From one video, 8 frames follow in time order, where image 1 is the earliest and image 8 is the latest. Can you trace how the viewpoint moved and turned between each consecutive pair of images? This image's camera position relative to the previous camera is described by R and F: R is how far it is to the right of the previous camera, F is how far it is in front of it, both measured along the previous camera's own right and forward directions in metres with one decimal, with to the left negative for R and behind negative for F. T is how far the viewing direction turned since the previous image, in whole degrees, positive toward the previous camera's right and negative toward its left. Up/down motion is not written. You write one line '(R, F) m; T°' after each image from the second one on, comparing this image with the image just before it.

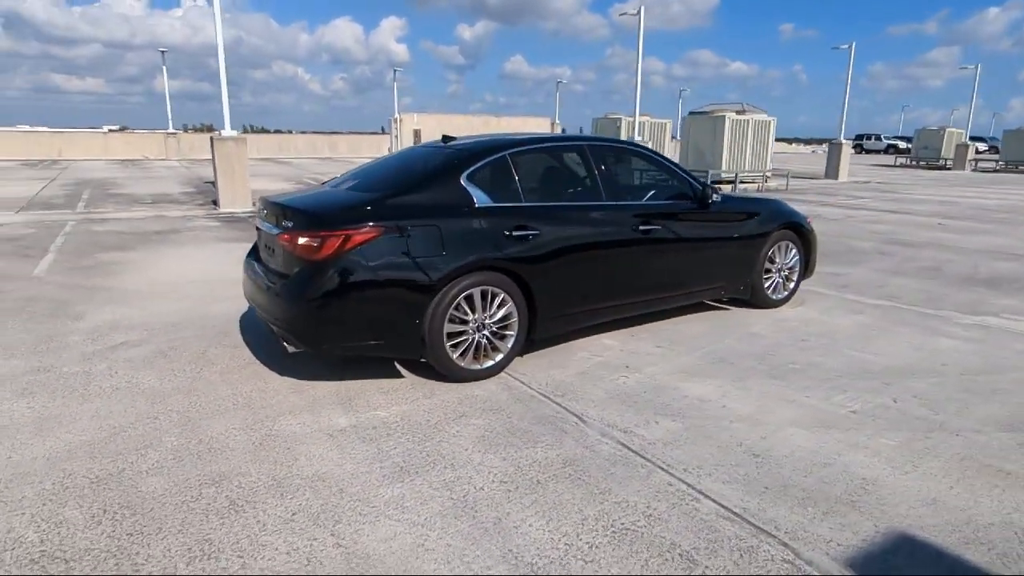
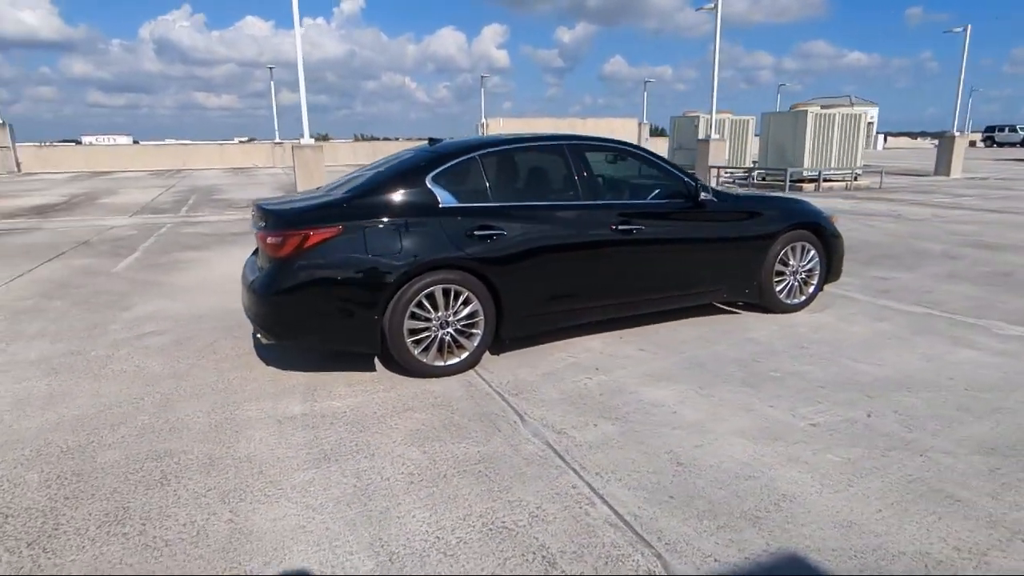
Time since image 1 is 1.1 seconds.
(+1.0, 0.0) m; -9°
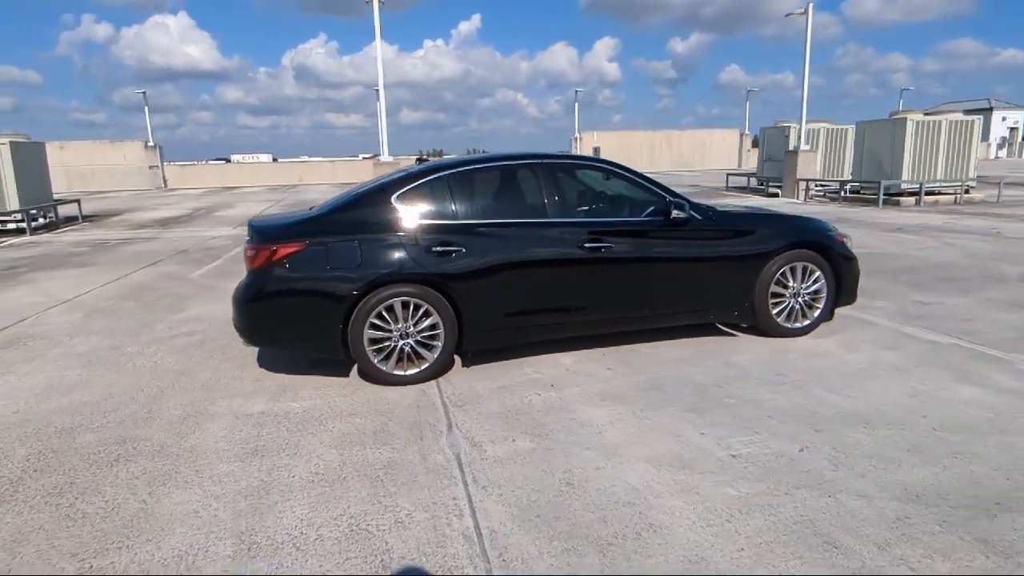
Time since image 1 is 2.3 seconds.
(+1.1, 0.0) m; -10°
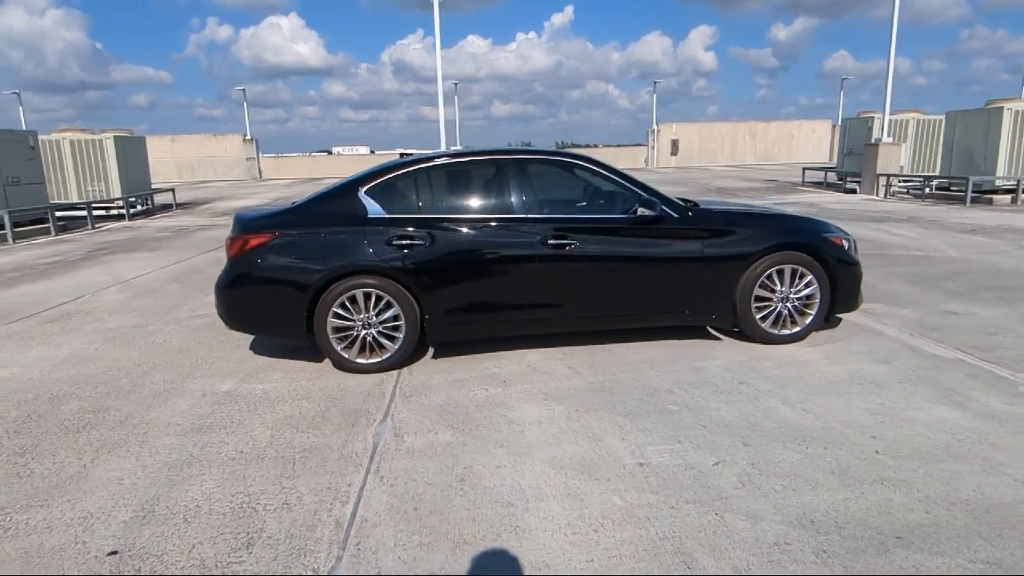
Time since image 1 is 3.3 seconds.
(+1.0, +0.1) m; -8°
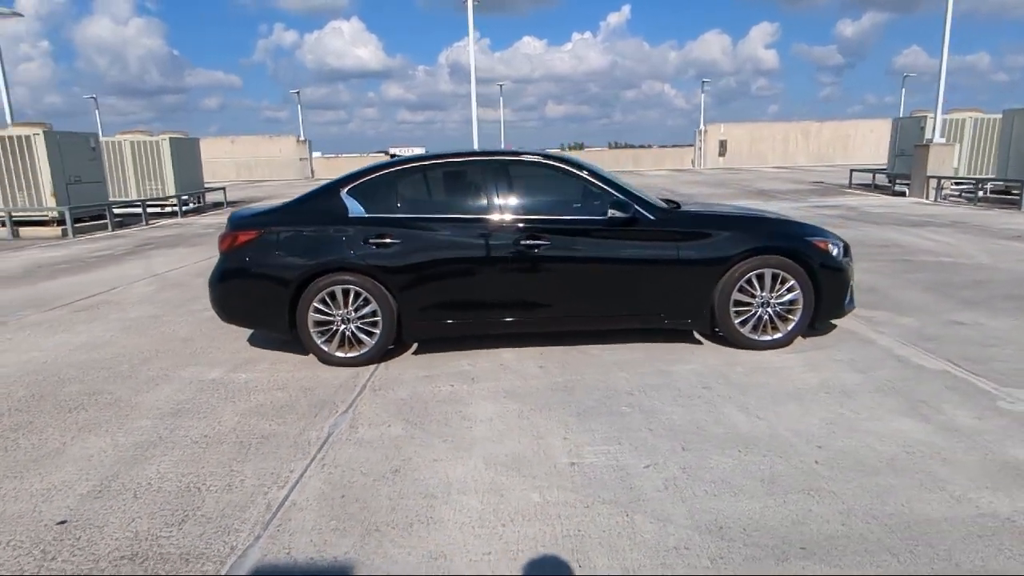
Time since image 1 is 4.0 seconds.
(+0.6, 0.0) m; -5°
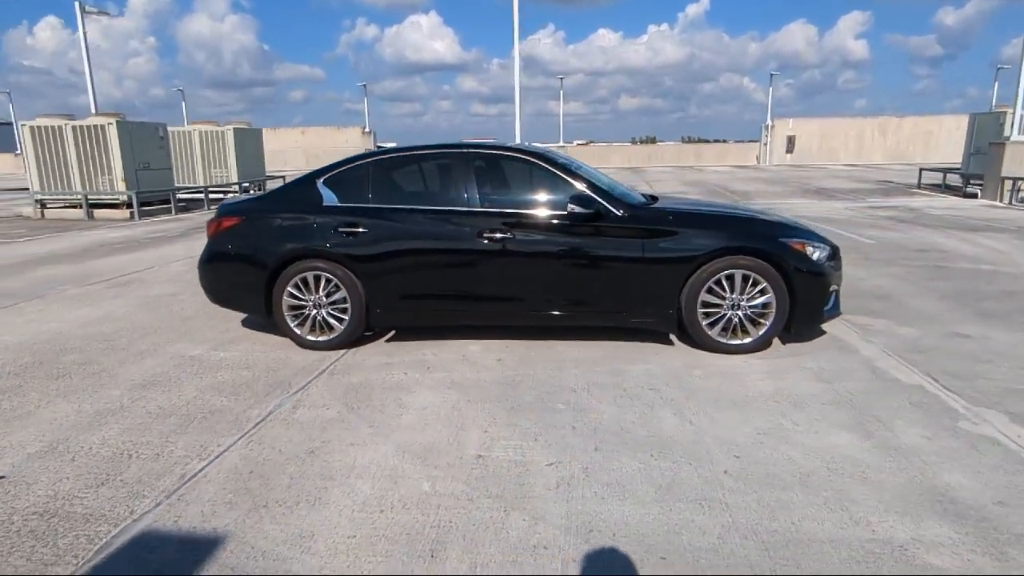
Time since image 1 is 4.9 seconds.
(+0.8, +0.1) m; -6°
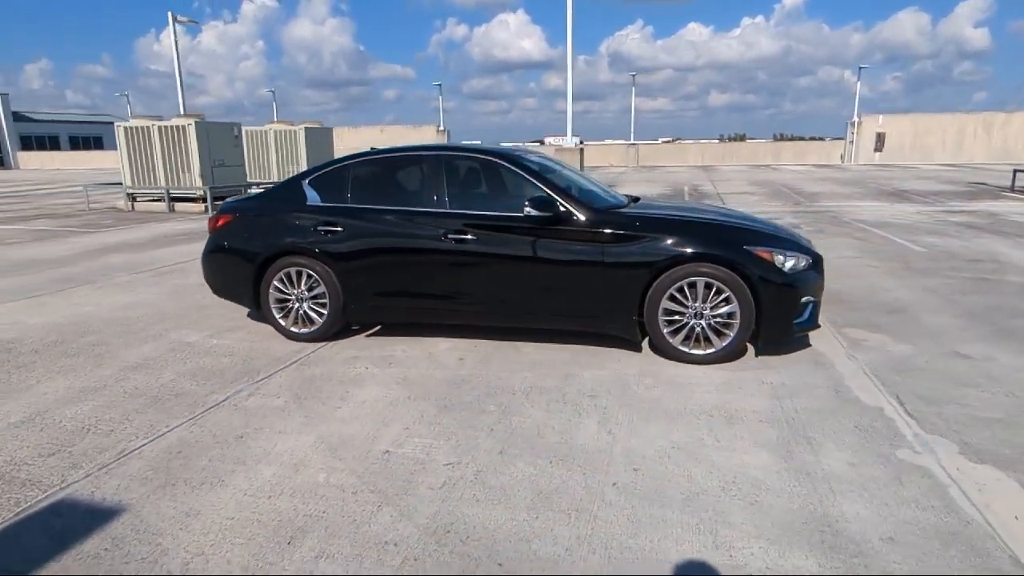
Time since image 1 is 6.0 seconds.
(+0.9, 0.0) m; -8°
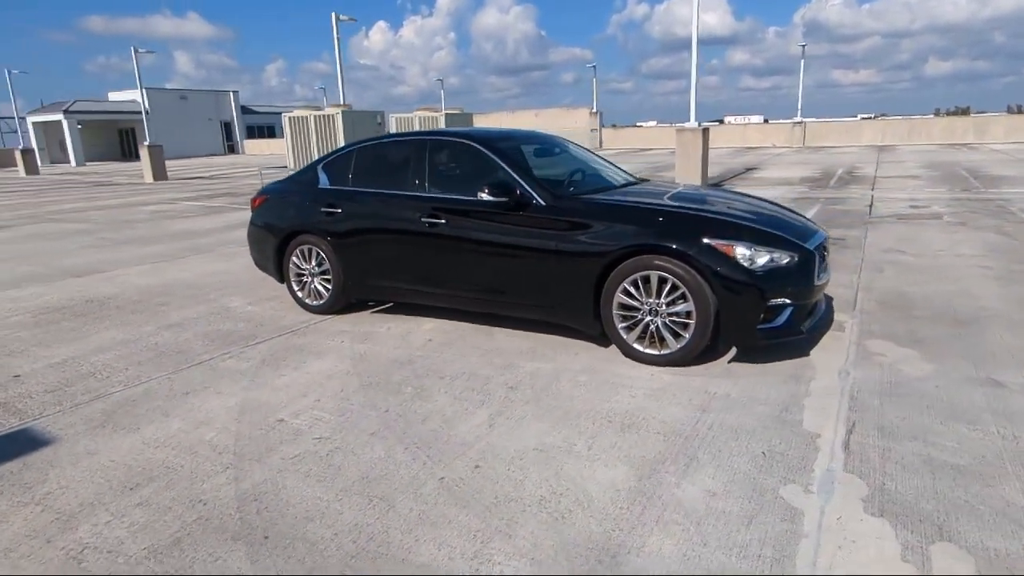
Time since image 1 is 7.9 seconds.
(+1.5, +0.3) m; -16°
